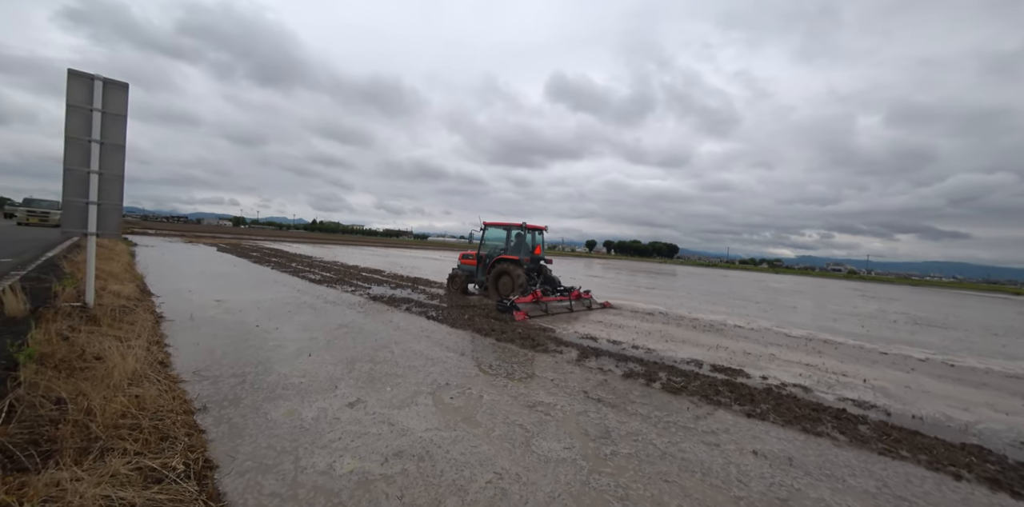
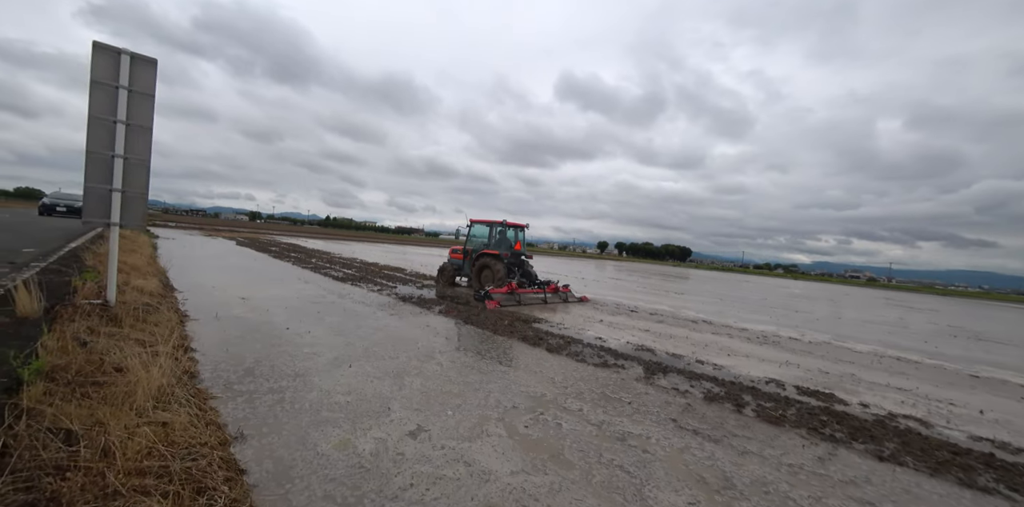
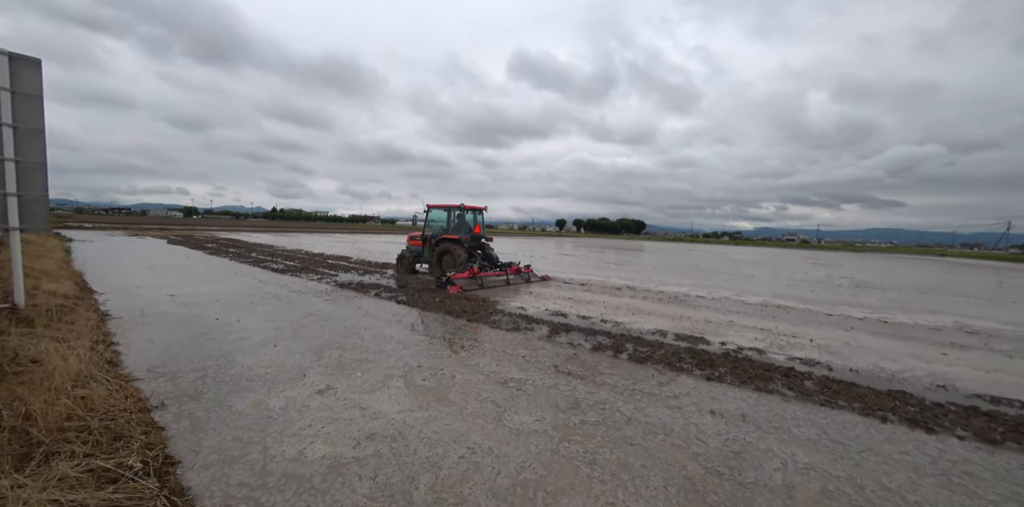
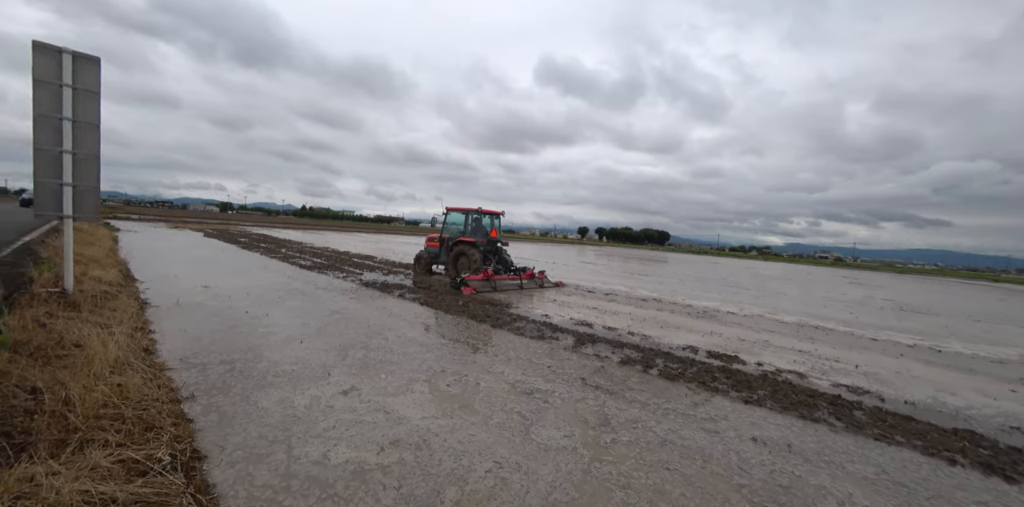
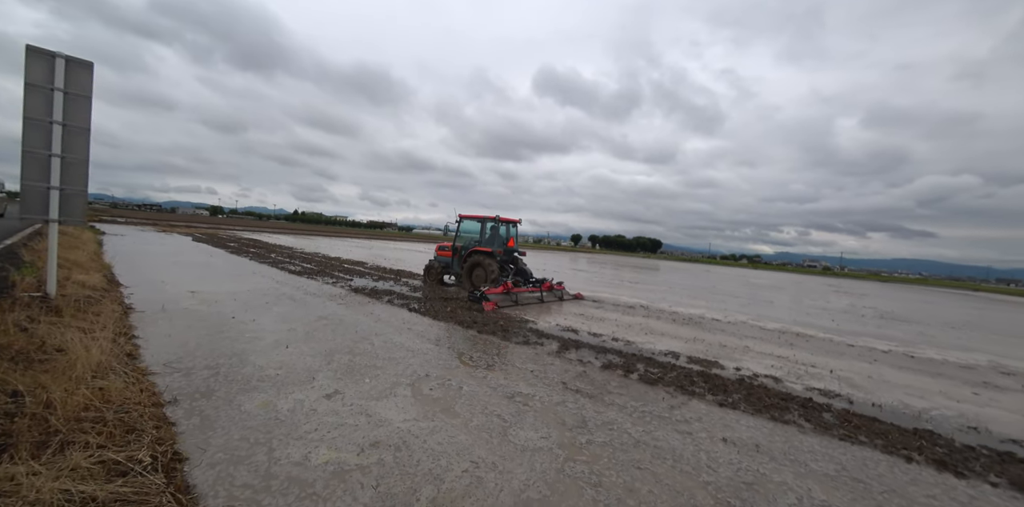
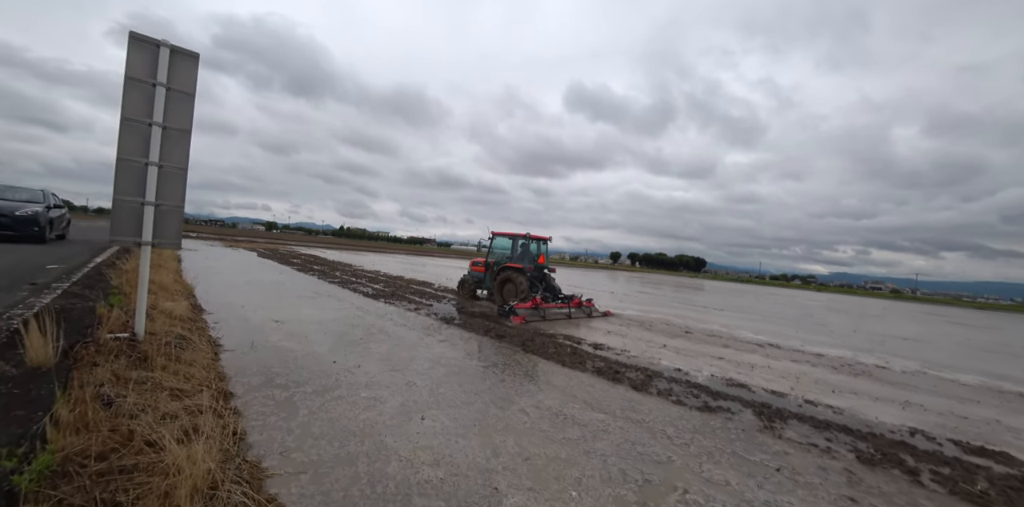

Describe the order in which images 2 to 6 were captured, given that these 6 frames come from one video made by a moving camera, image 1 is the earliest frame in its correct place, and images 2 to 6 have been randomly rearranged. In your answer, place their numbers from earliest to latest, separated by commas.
5, 3, 4, 2, 6
